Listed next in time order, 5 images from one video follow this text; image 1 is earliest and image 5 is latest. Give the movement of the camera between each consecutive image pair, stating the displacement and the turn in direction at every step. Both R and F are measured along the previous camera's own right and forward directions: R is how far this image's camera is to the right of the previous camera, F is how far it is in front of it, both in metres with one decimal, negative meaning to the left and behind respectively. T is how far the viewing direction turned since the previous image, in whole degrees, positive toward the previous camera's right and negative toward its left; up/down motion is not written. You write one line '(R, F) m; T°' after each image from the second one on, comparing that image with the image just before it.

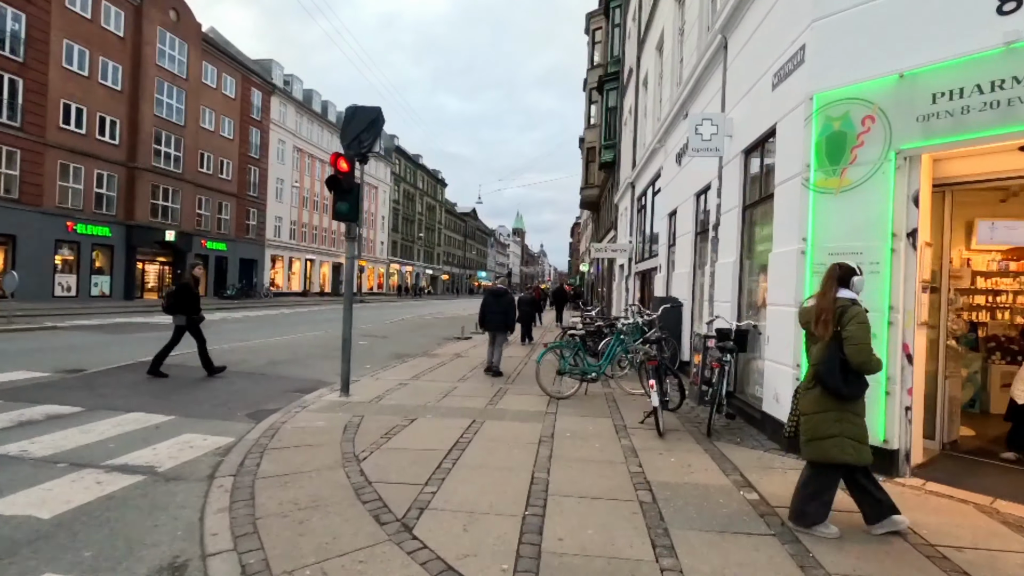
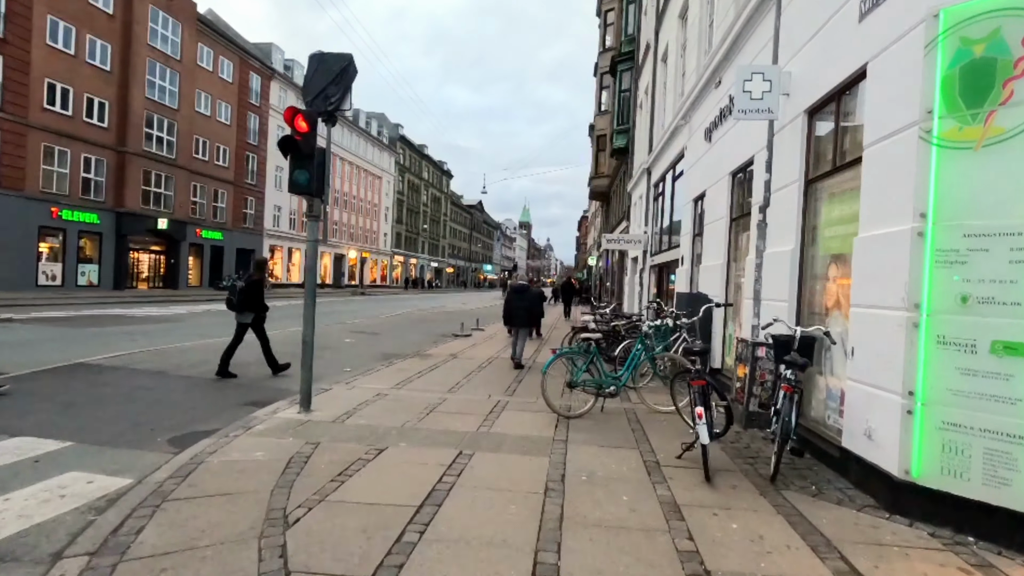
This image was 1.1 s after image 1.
(+0.1, +1.6) m; -1°
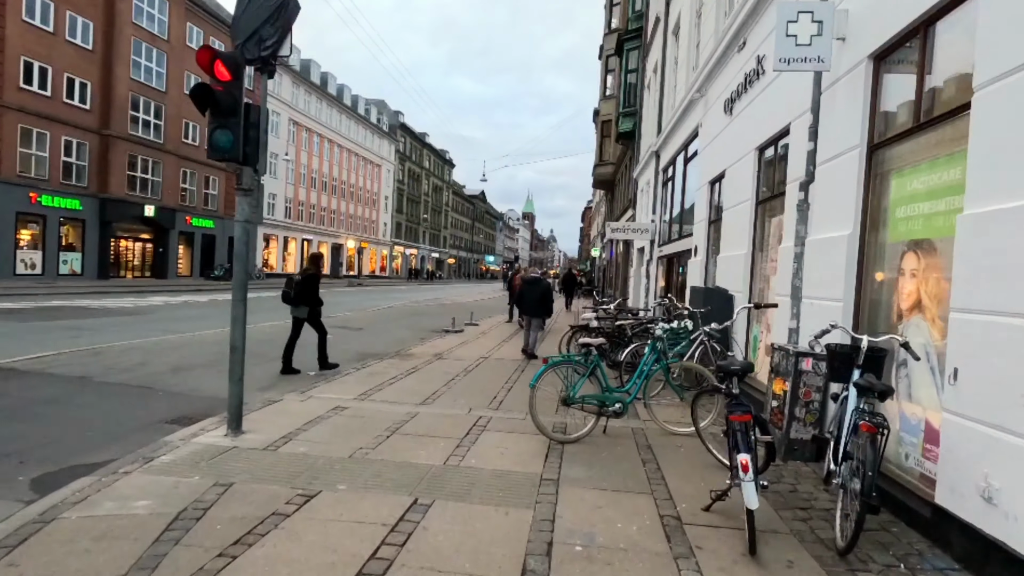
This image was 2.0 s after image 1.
(+0.2, +1.4) m; 0°
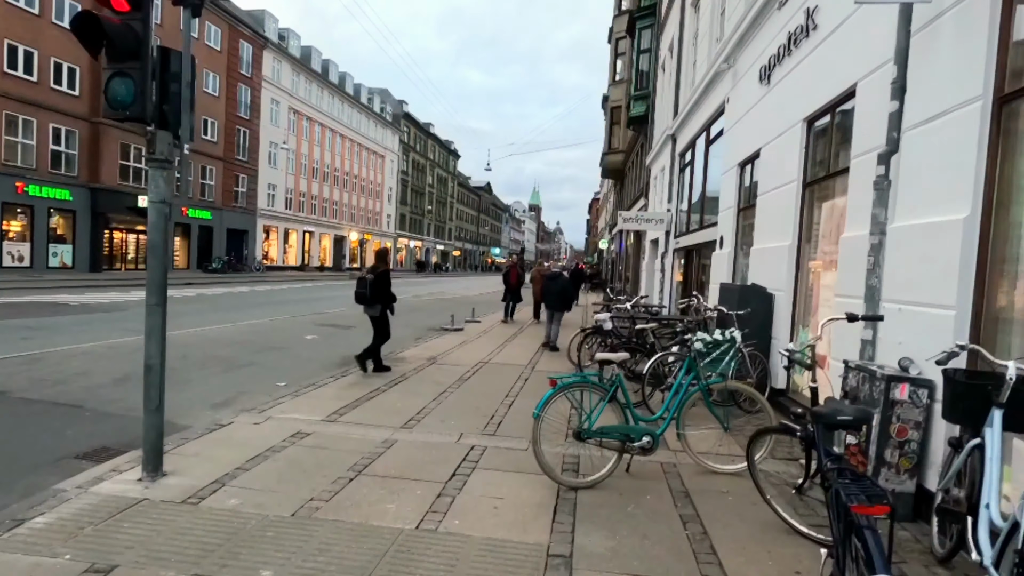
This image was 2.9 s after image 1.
(+0.1, +1.3) m; -1°
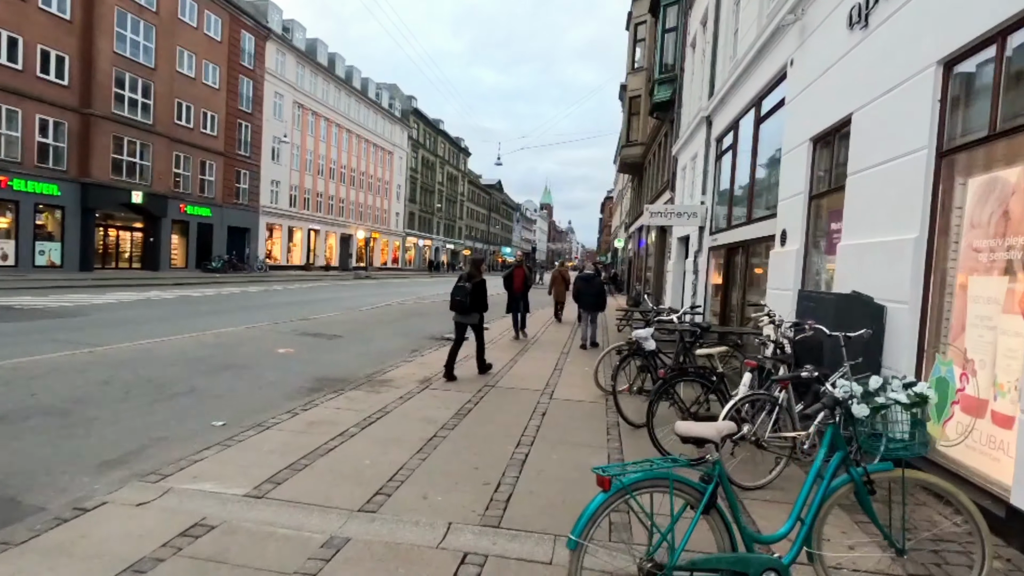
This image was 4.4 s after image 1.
(0.0, +2.0) m; -1°
